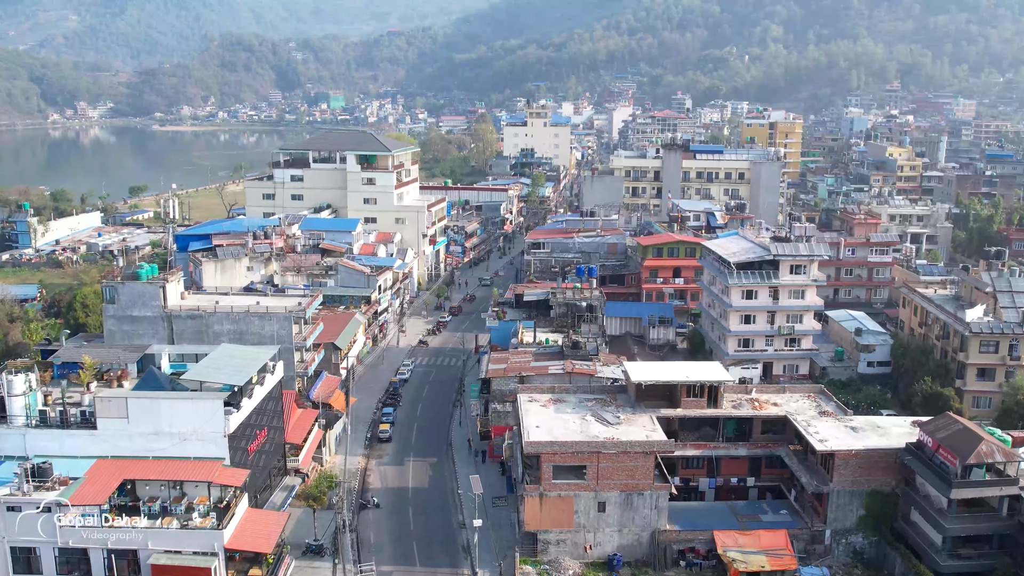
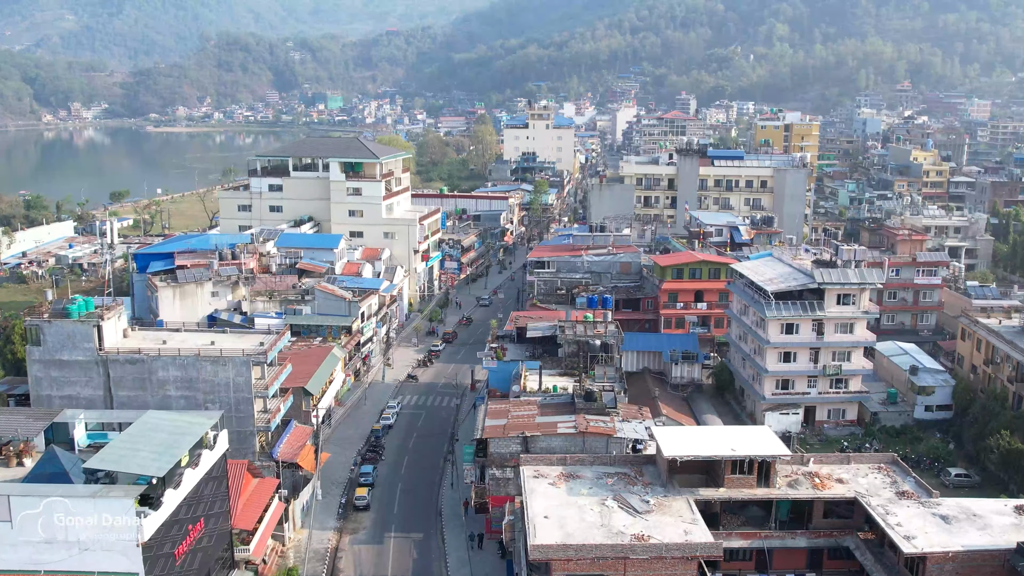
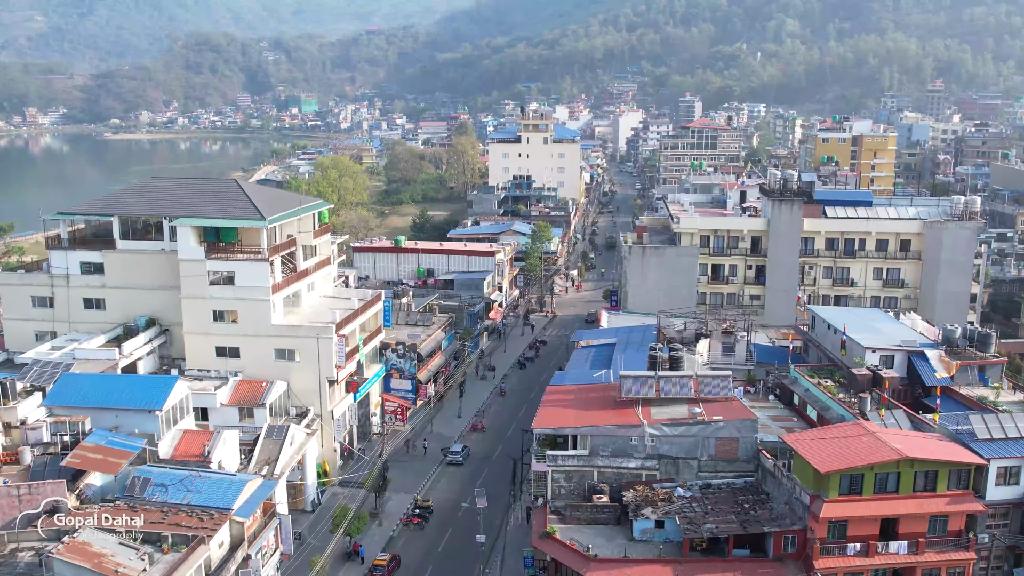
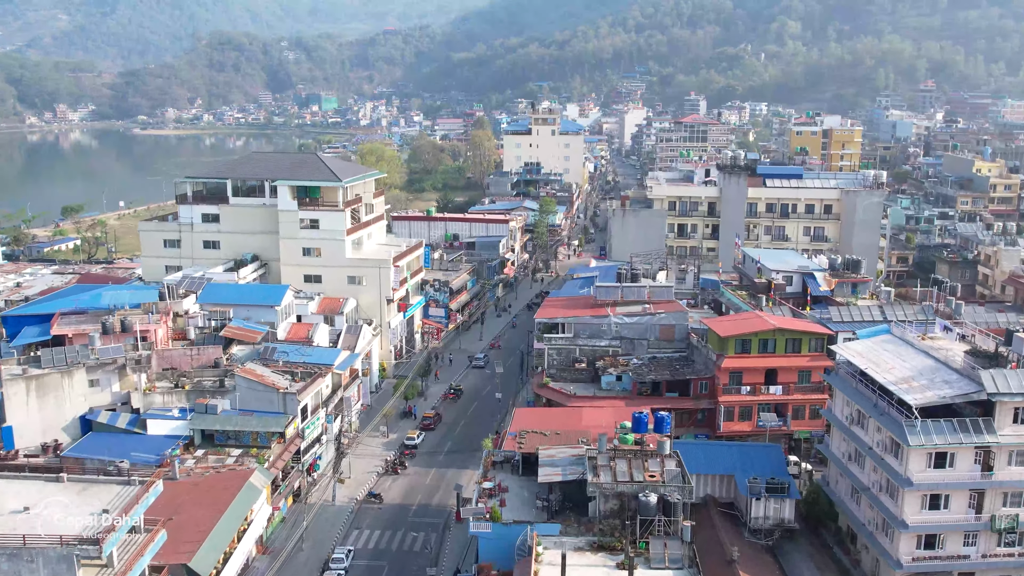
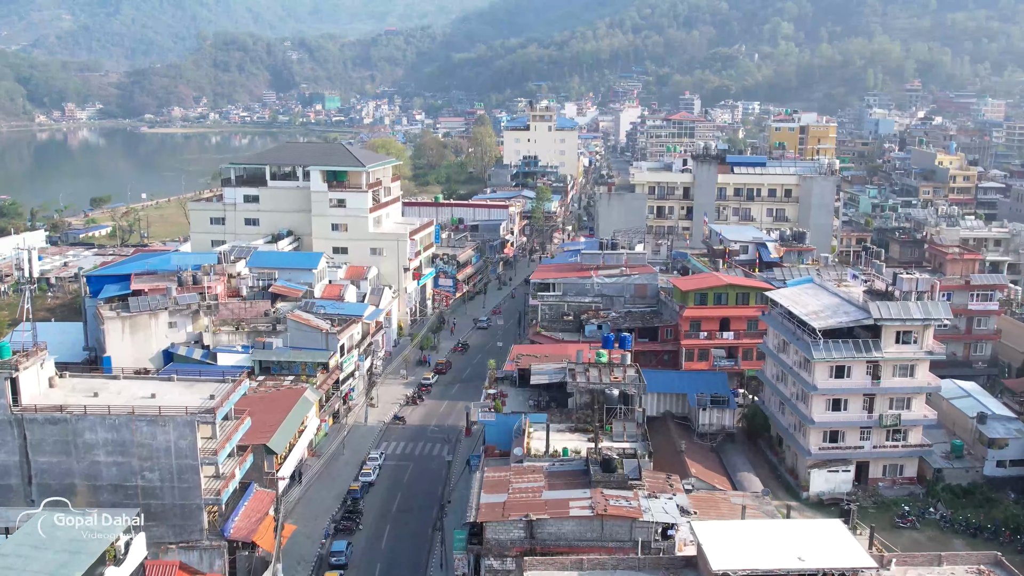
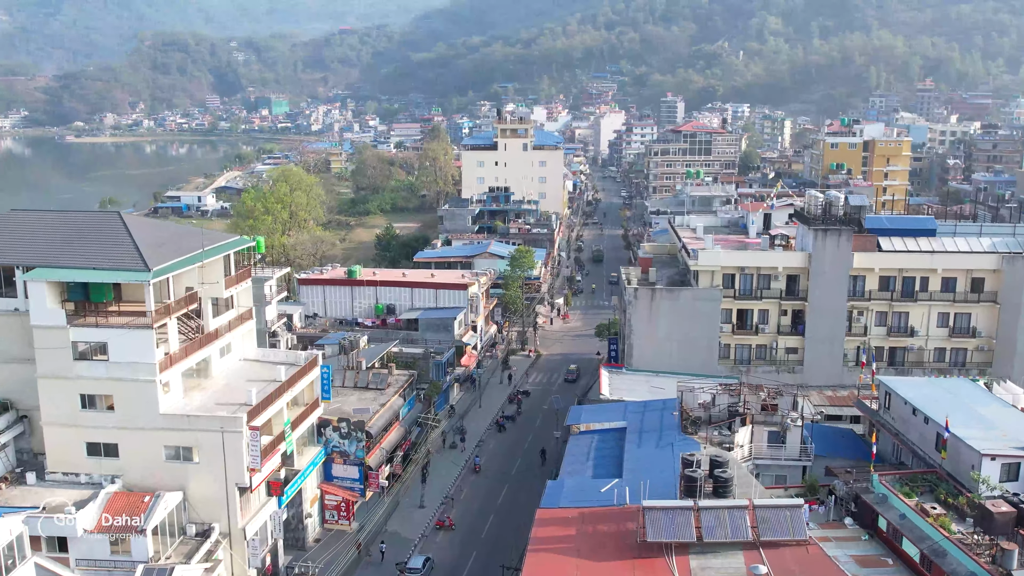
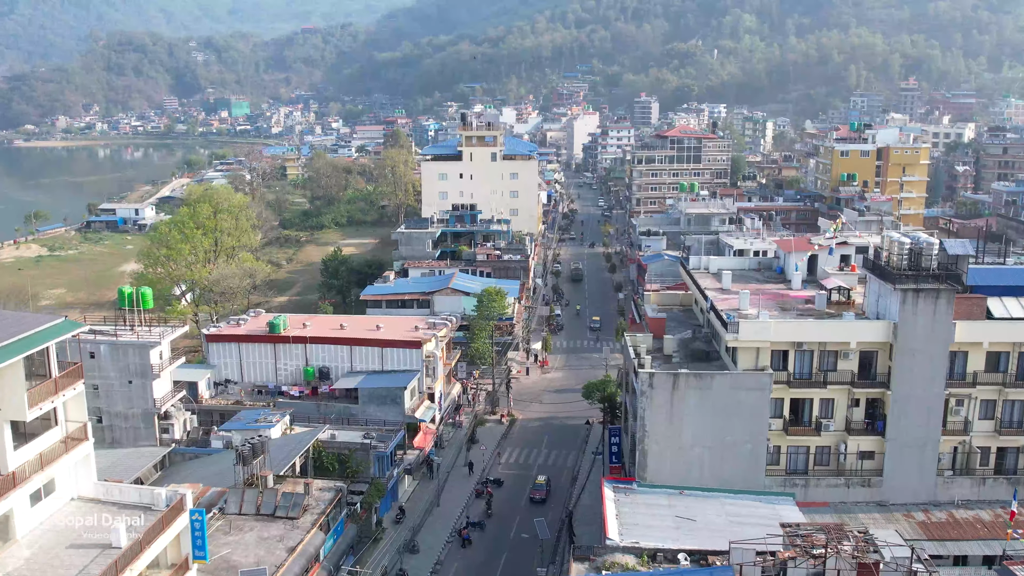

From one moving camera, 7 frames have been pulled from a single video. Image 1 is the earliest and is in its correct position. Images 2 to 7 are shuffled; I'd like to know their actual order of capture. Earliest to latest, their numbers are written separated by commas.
2, 5, 4, 3, 6, 7
